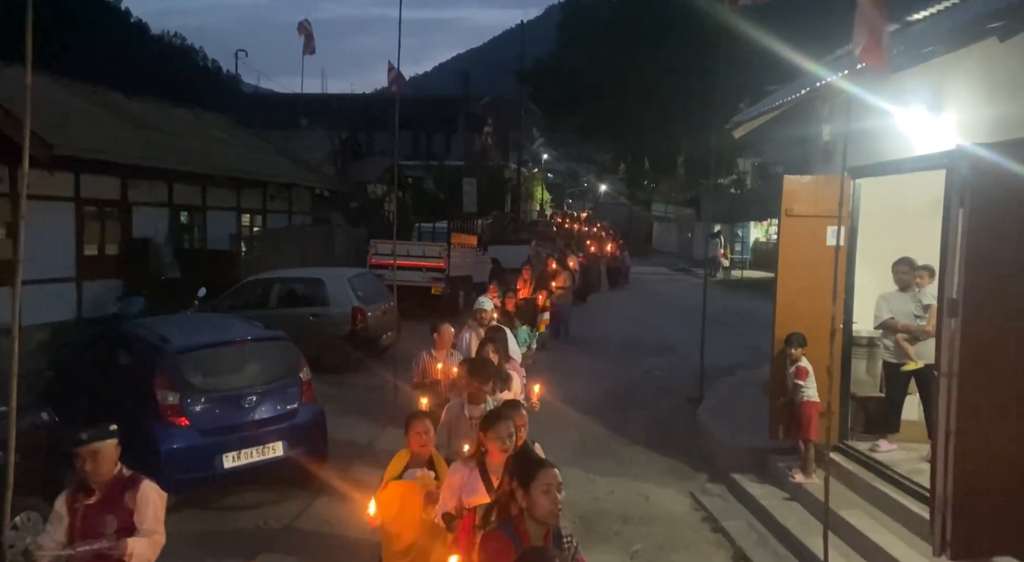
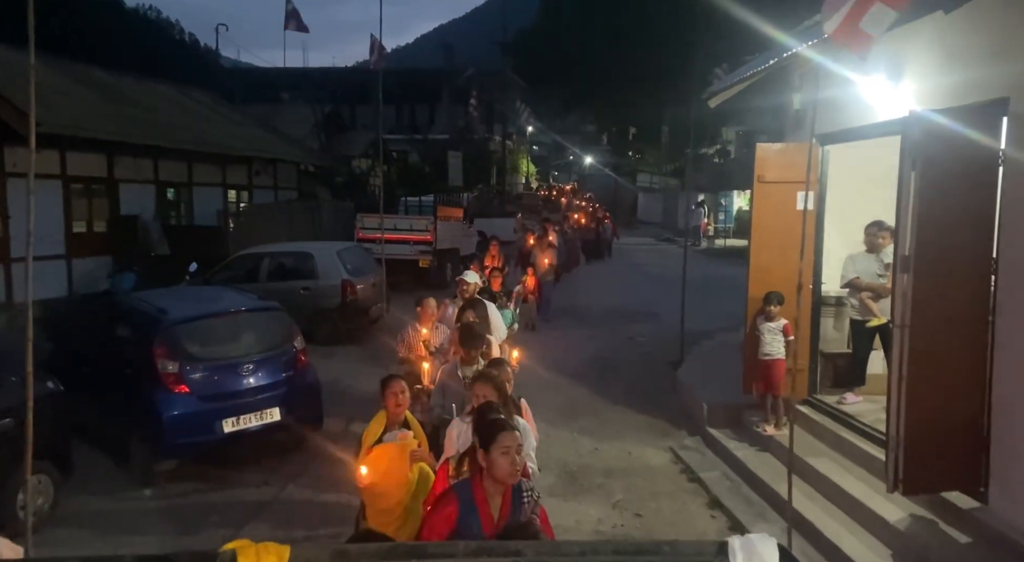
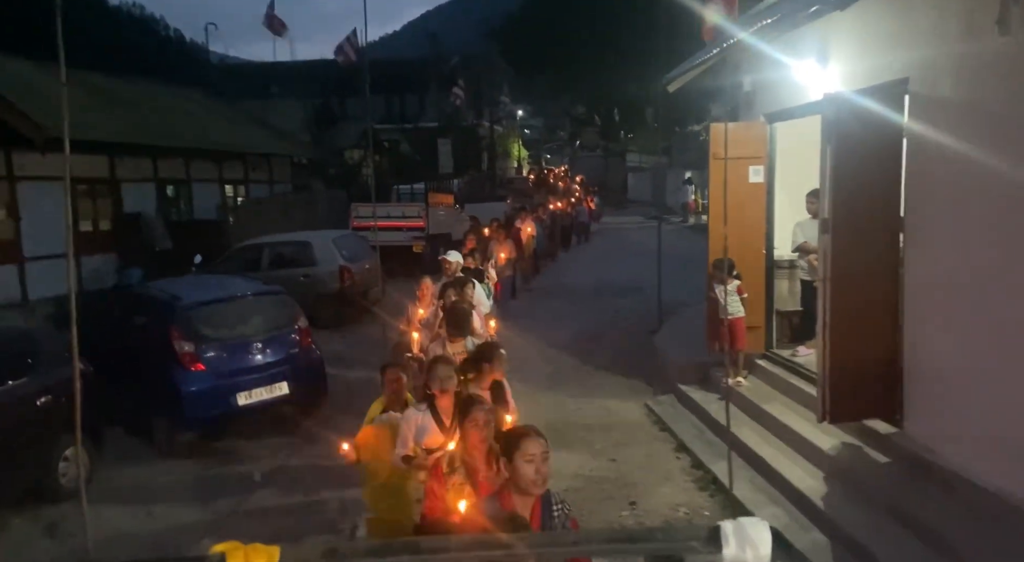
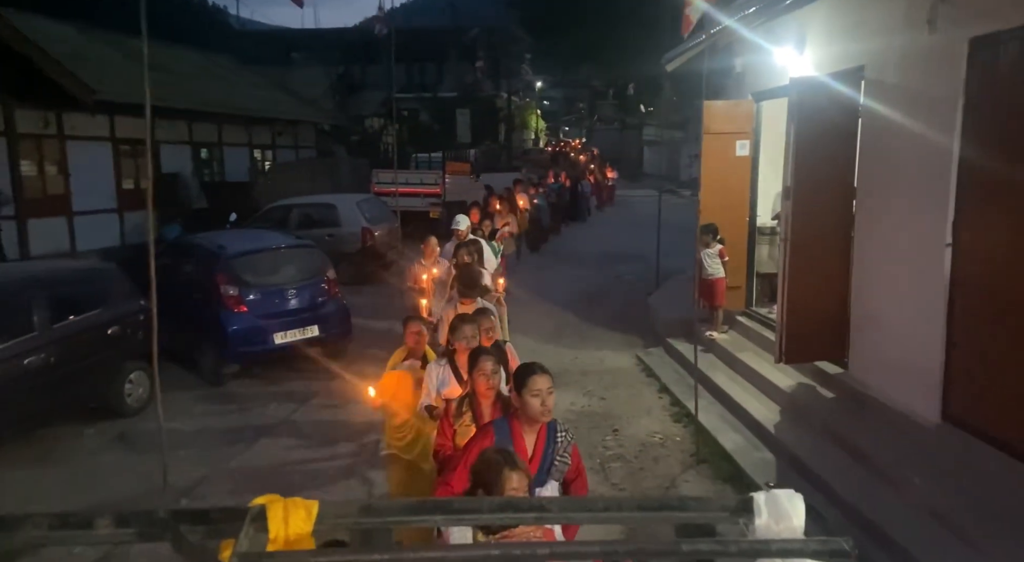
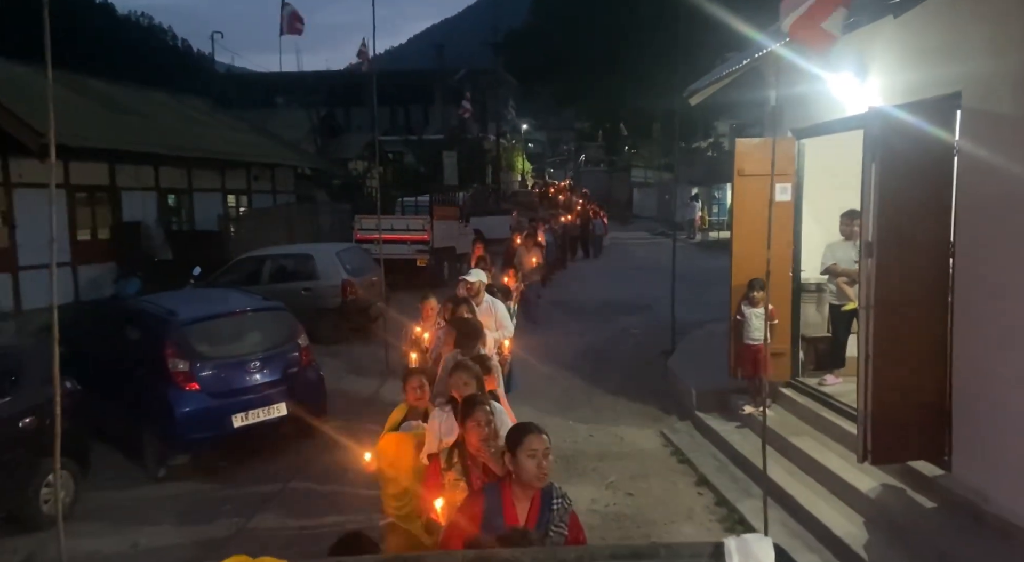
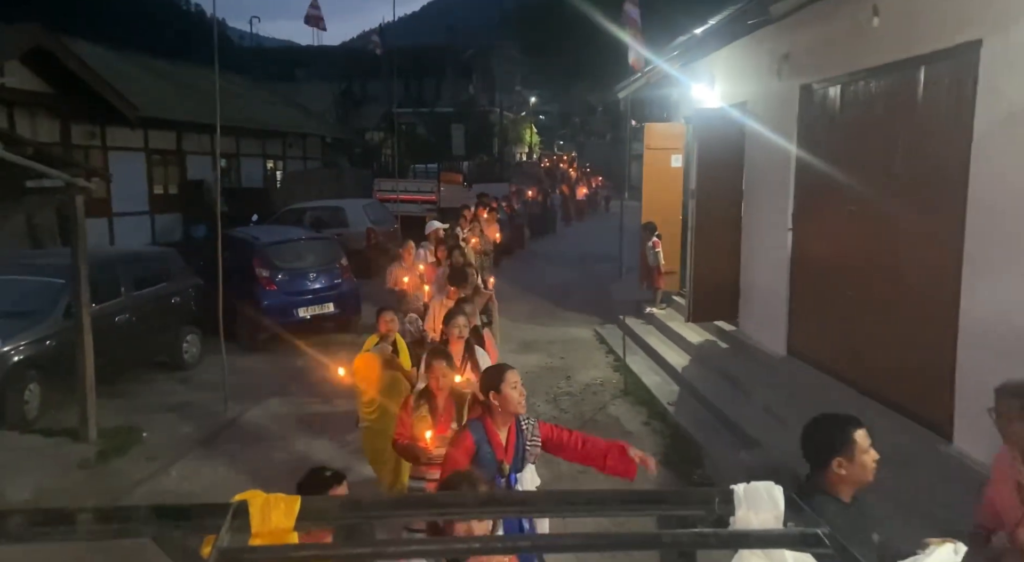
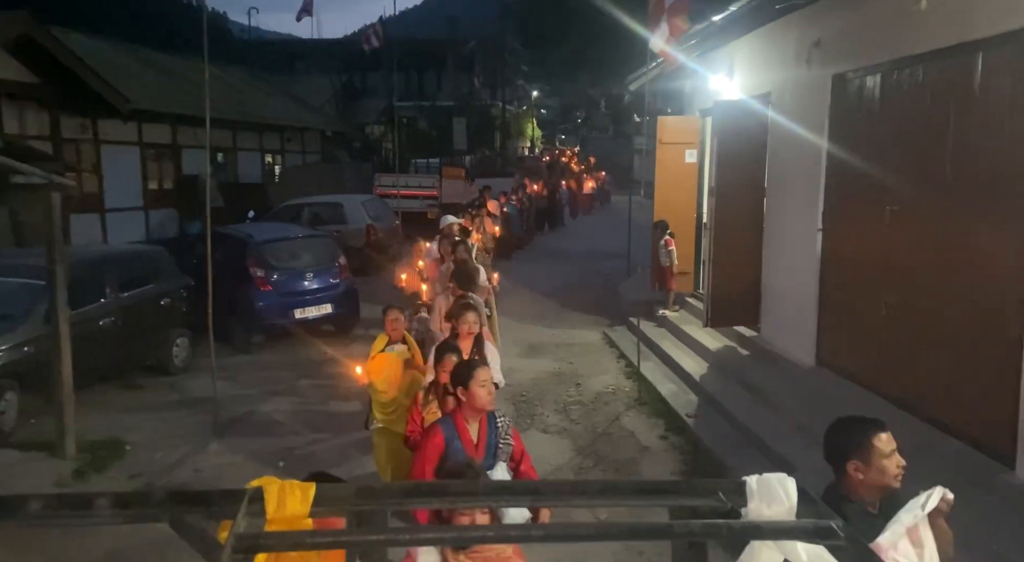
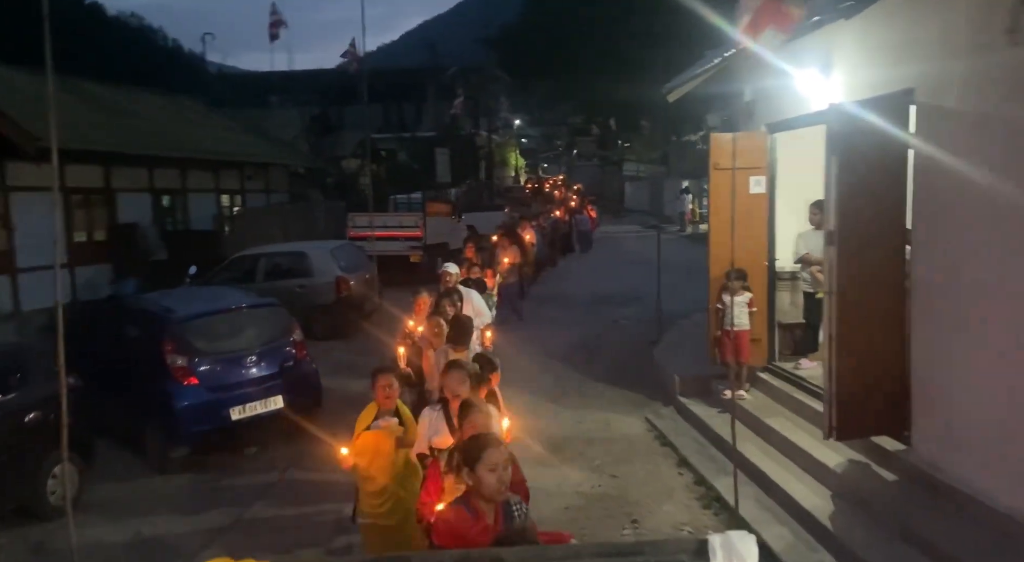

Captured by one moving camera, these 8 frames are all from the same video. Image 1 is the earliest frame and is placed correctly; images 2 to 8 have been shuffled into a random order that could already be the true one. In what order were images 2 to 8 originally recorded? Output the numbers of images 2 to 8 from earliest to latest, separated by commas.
2, 5, 8, 3, 4, 7, 6
